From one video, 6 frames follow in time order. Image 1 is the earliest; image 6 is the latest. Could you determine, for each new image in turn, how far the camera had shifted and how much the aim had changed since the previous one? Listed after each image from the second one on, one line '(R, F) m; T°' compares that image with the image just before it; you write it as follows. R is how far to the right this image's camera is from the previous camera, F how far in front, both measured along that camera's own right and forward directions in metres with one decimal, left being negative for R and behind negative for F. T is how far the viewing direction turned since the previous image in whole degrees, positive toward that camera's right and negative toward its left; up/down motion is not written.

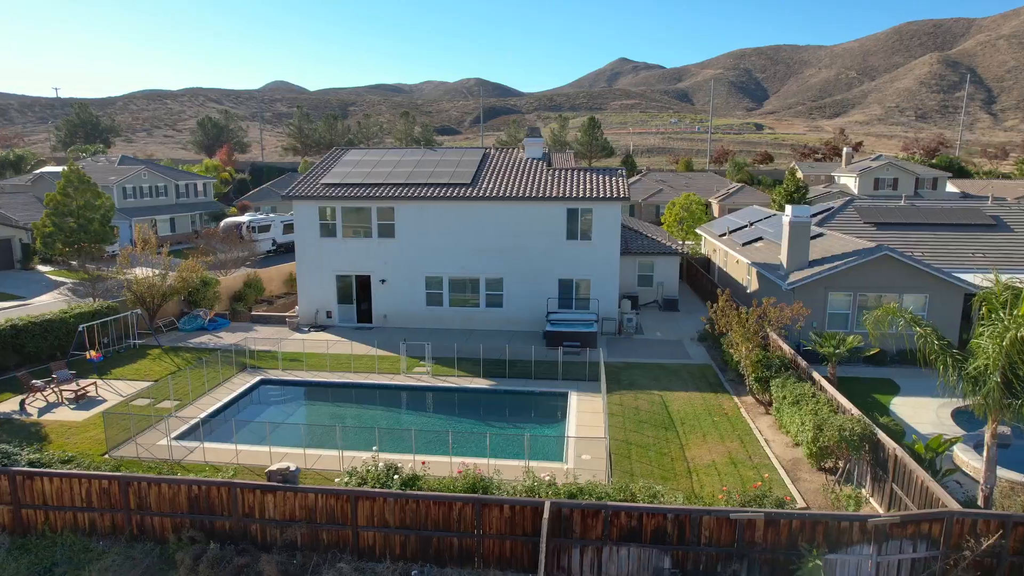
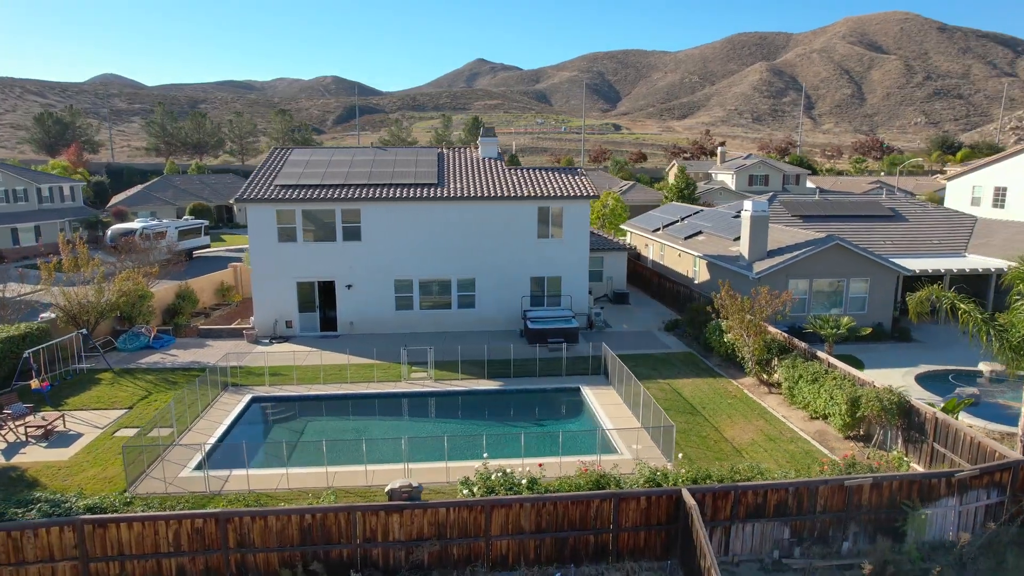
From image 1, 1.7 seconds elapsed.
(-4.0, +0.4) m; +12°
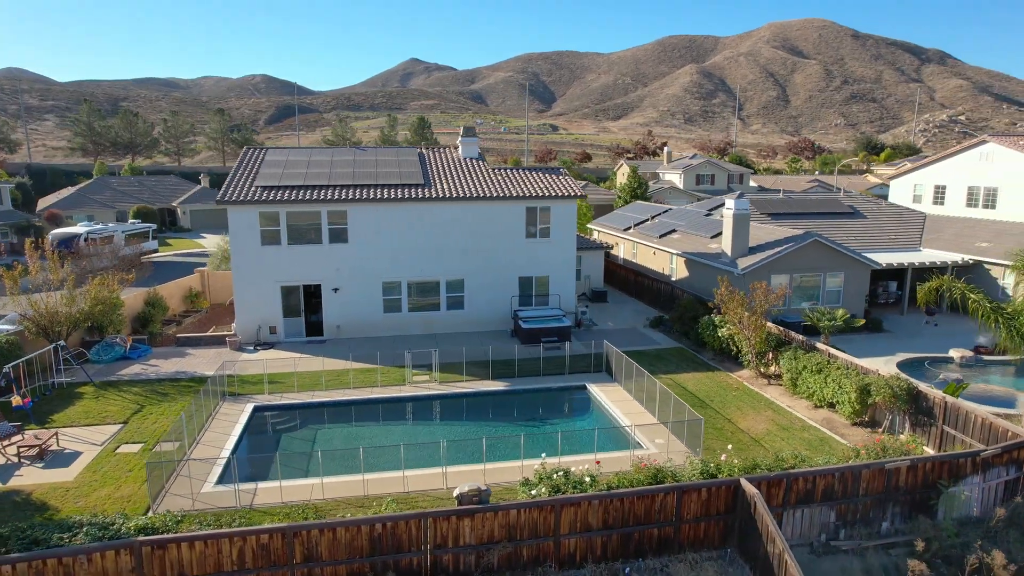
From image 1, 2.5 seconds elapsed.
(-1.9, +0.1) m; +5°
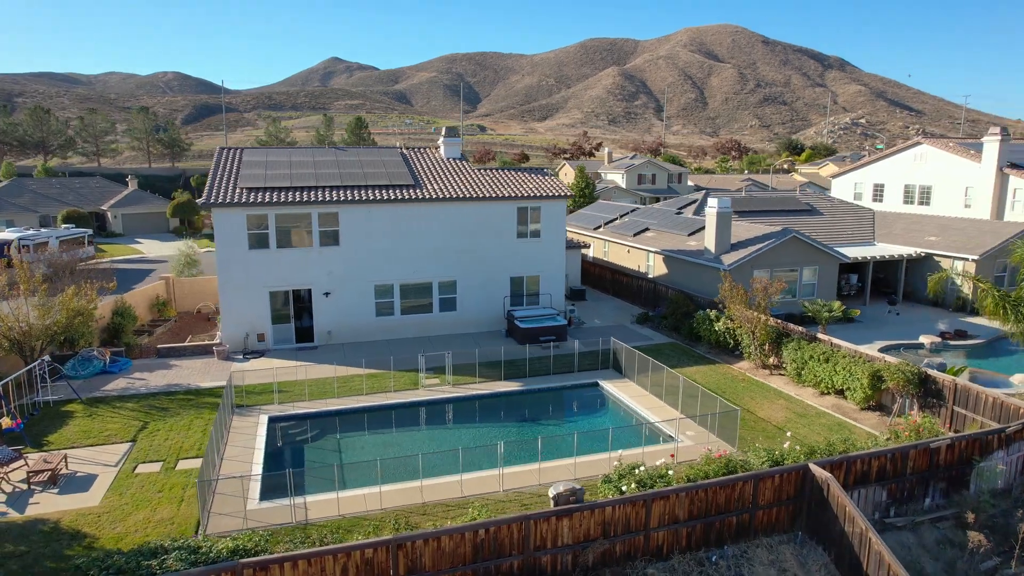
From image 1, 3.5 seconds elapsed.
(-2.4, +0.1) m; +6°
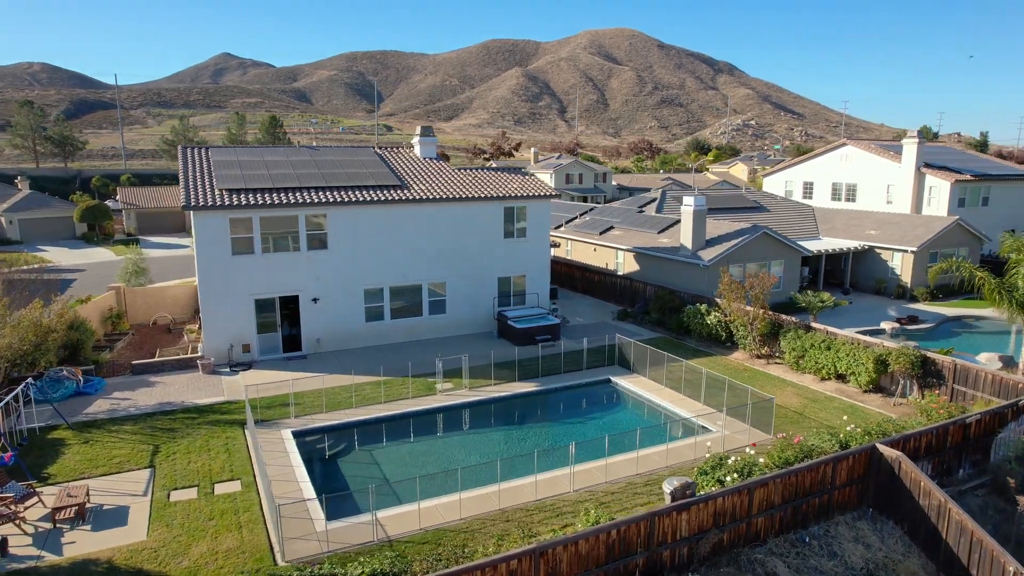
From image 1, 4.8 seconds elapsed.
(-3.0, +0.3) m; +8°
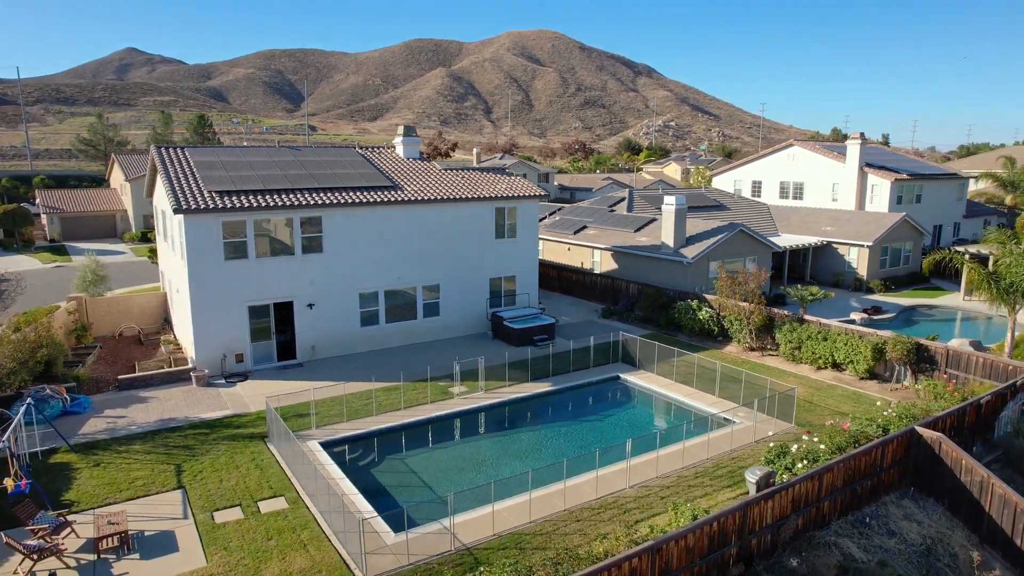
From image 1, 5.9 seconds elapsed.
(-2.4, +0.2) m; +6°
